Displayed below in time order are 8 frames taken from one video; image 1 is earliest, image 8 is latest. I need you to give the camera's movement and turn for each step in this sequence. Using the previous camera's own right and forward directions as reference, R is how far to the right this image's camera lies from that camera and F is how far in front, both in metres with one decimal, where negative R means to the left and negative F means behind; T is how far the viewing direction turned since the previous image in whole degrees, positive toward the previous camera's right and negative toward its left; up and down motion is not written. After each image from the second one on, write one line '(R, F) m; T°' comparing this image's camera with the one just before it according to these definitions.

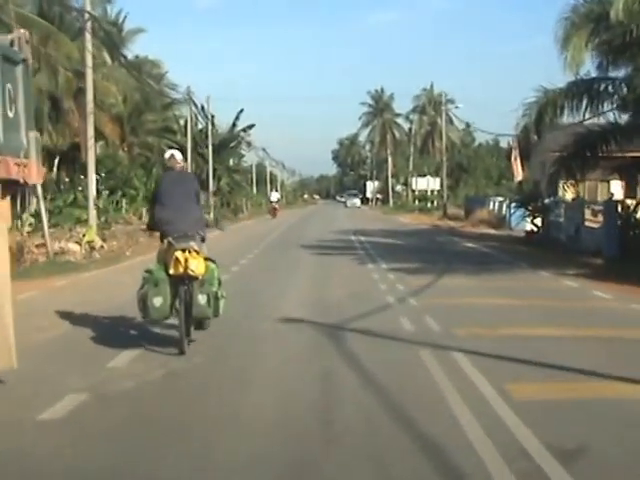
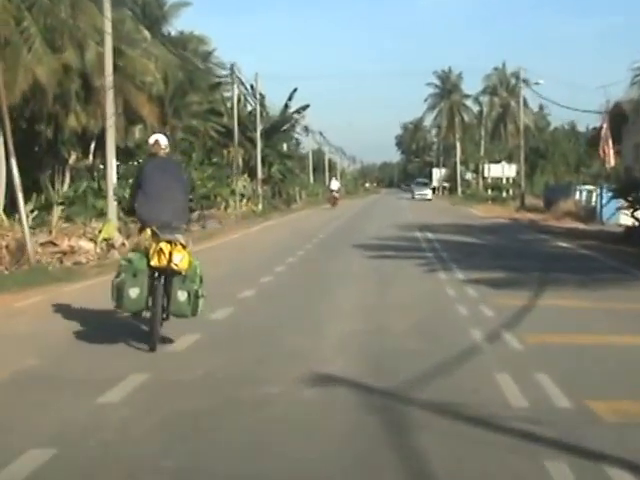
(+0.1, +5.4) m; -4°
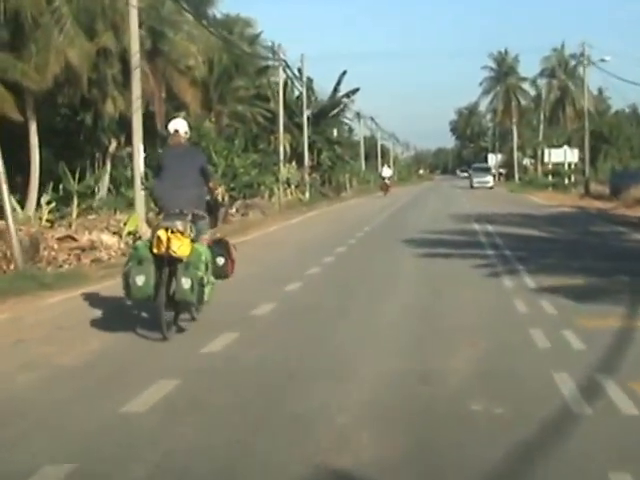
(+0.2, +3.0) m; -3°
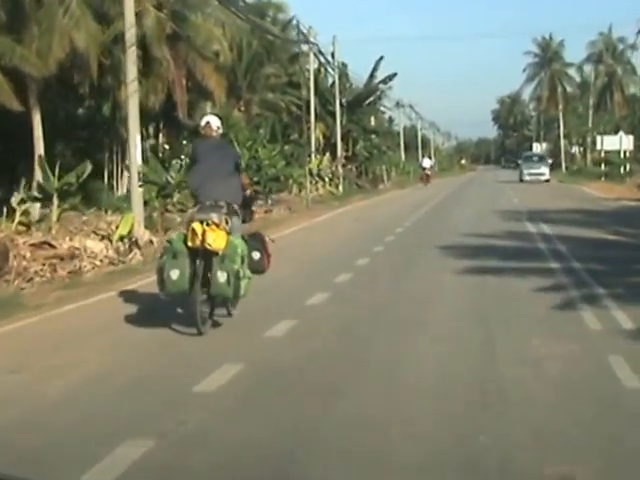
(+0.4, +4.3) m; -2°
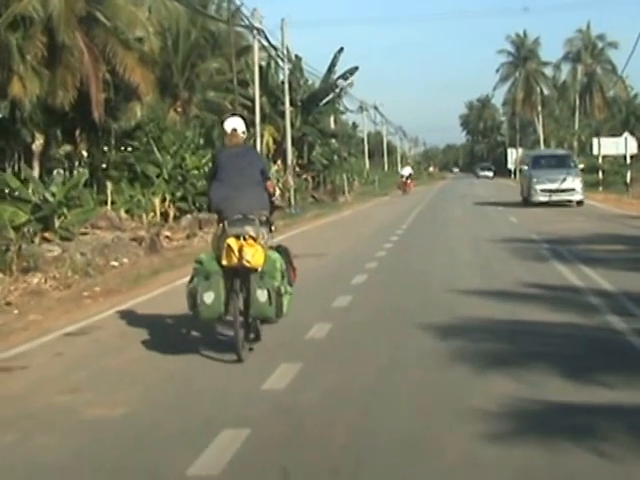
(+0.8, +8.6) m; +2°
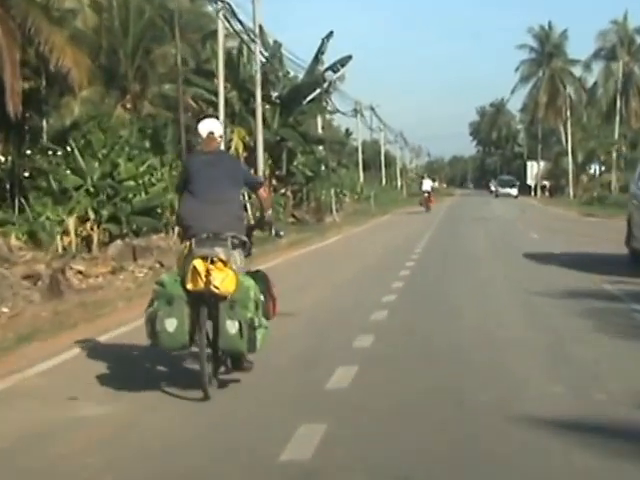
(+0.4, +8.0) m; 0°
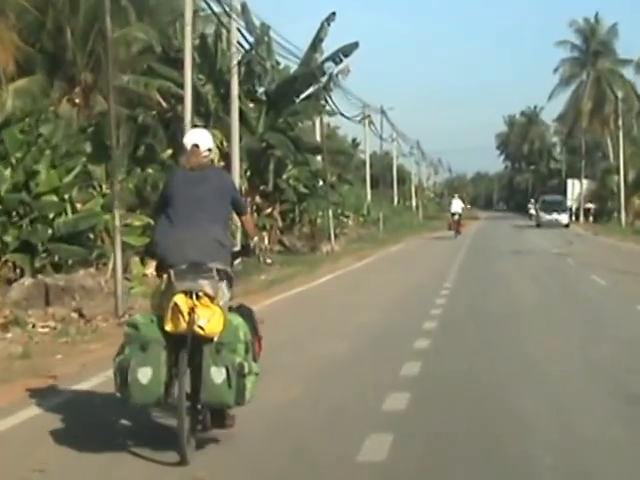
(+0.4, +6.7) m; -1°
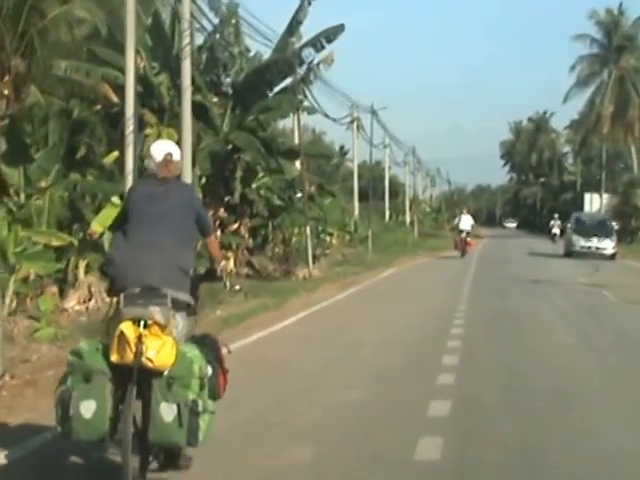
(+0.3, +4.5) m; +1°
